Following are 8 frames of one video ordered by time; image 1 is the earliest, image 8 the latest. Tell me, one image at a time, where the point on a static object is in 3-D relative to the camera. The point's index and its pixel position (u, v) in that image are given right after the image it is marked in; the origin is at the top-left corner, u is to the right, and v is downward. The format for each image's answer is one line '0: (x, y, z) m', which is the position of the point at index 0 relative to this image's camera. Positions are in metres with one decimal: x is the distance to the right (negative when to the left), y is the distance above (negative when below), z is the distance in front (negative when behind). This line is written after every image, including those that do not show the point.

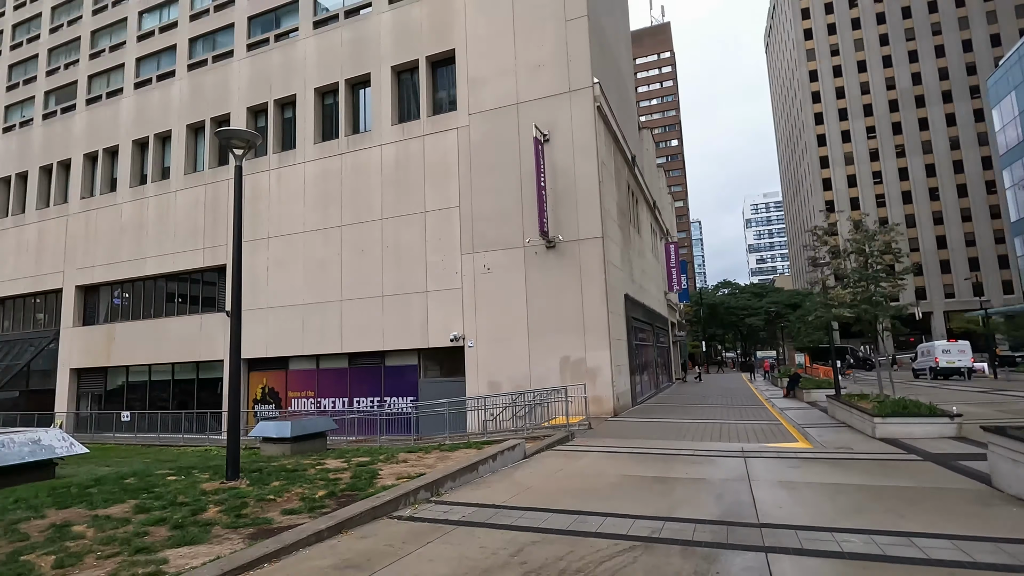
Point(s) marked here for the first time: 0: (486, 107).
0: (-1.0, +6.7, +19.9) m
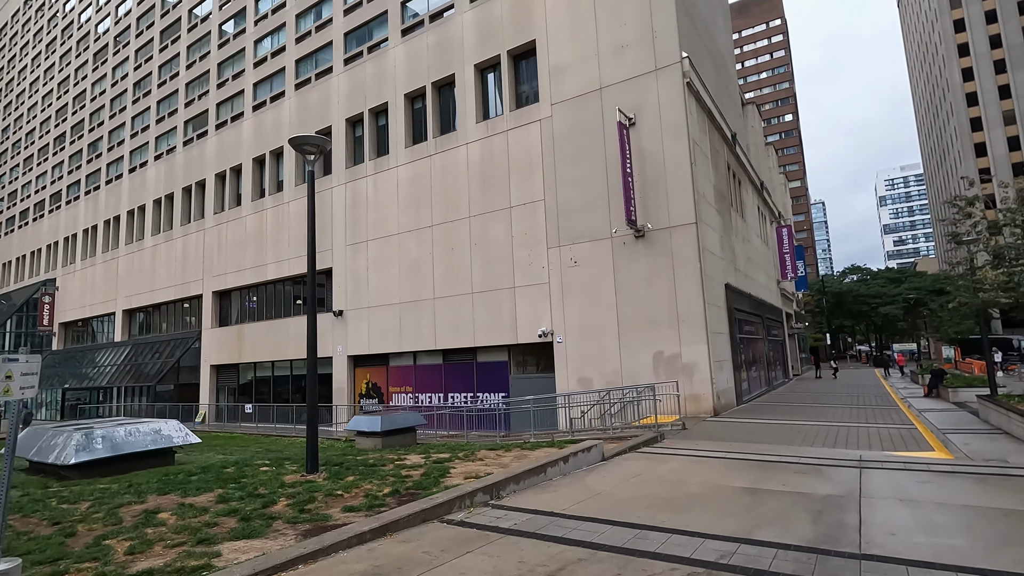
0: (+2.0, +7.0, +19.4) m
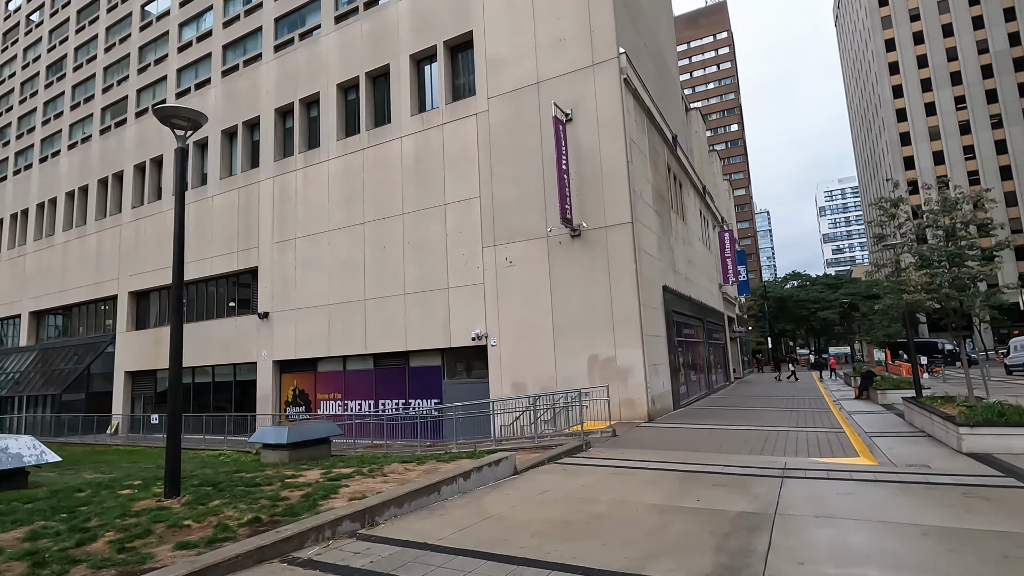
0: (-0.2, +6.9, +18.6) m
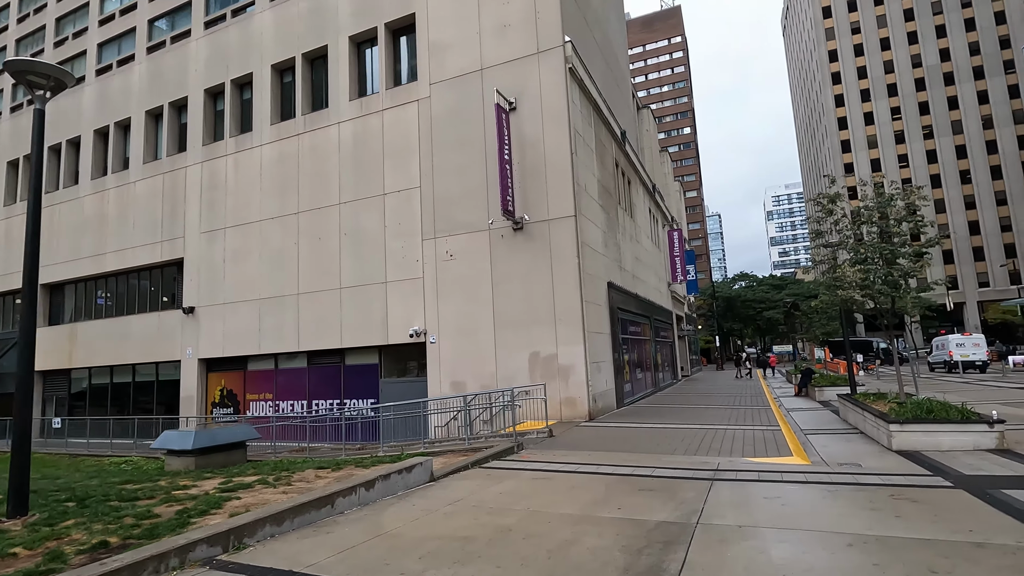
0: (-2.1, +7.1, +17.9) m
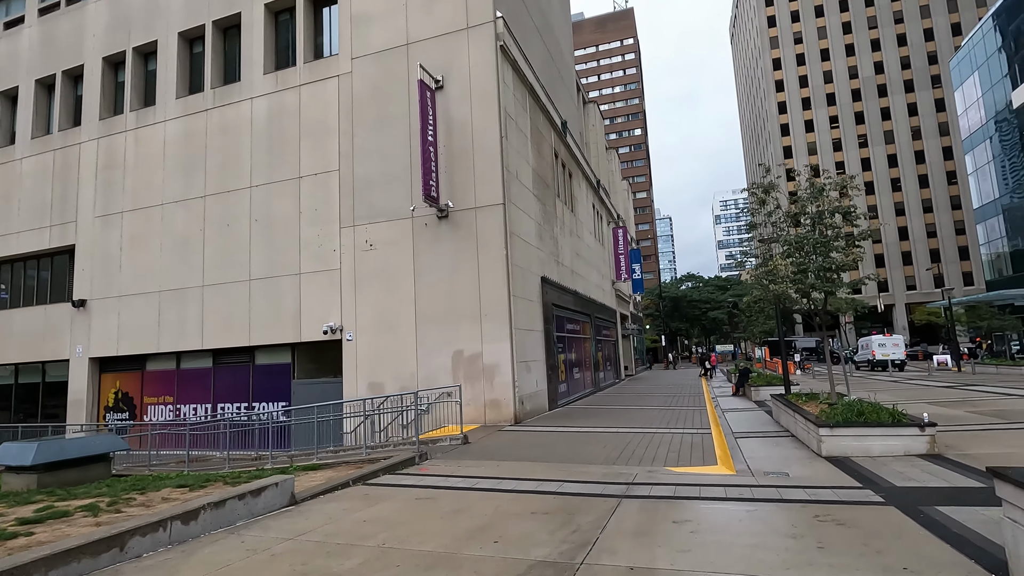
0: (-4.3, +7.3, +16.4) m
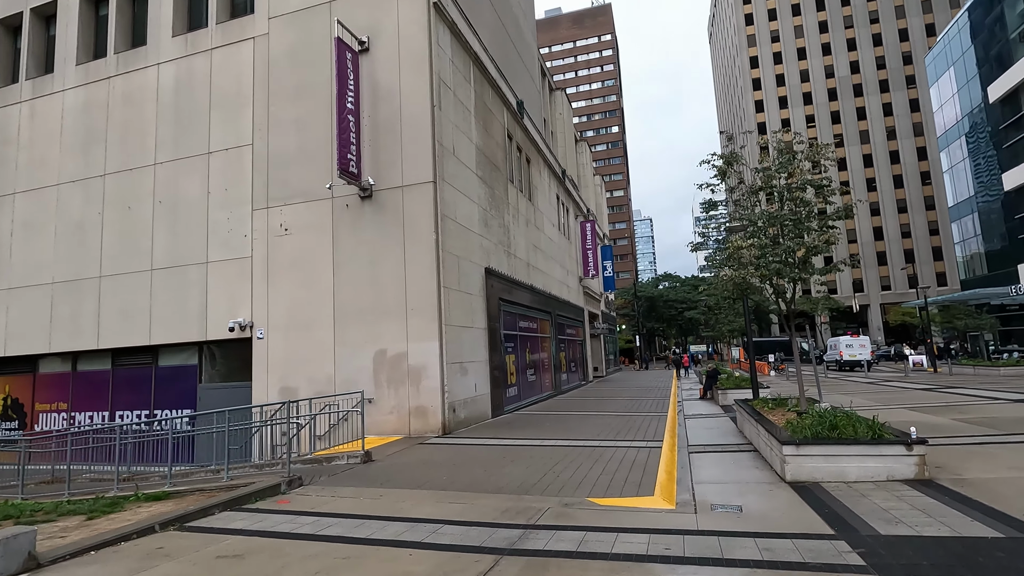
0: (-6.0, +7.5, +14.5) m
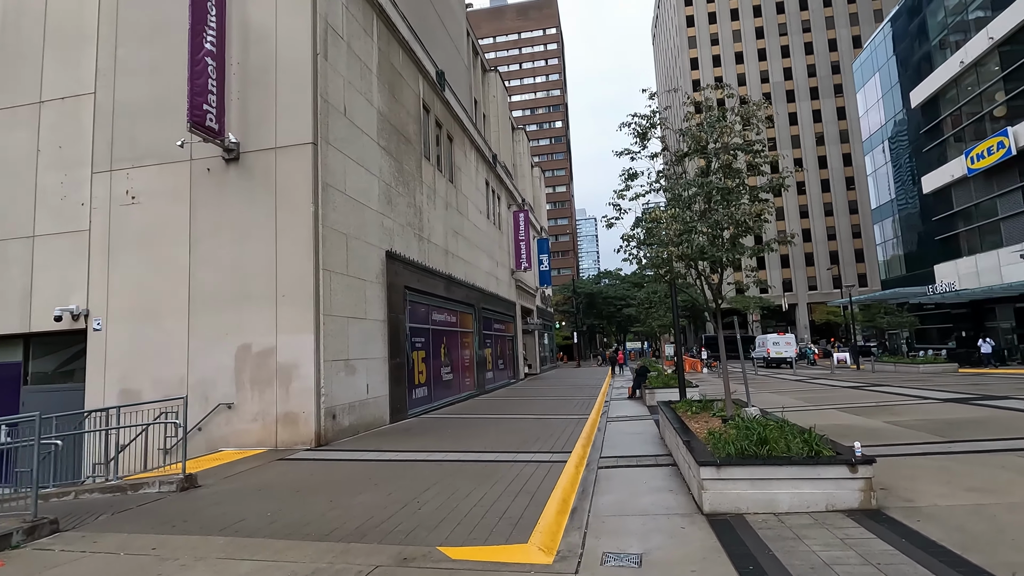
0: (-8.1, +8.0, +11.9) m
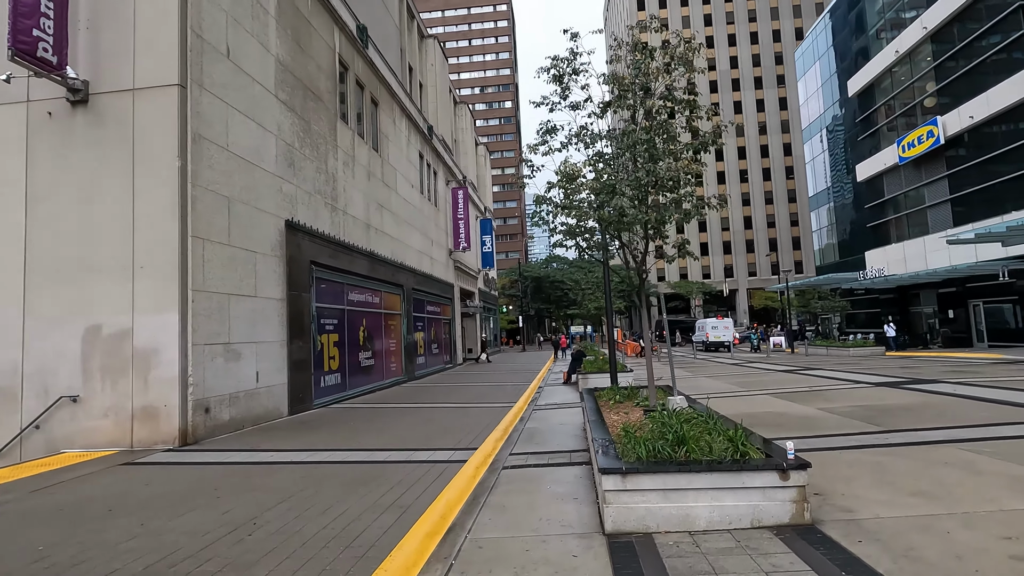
0: (-9.7, +8.5, +9.7) m
